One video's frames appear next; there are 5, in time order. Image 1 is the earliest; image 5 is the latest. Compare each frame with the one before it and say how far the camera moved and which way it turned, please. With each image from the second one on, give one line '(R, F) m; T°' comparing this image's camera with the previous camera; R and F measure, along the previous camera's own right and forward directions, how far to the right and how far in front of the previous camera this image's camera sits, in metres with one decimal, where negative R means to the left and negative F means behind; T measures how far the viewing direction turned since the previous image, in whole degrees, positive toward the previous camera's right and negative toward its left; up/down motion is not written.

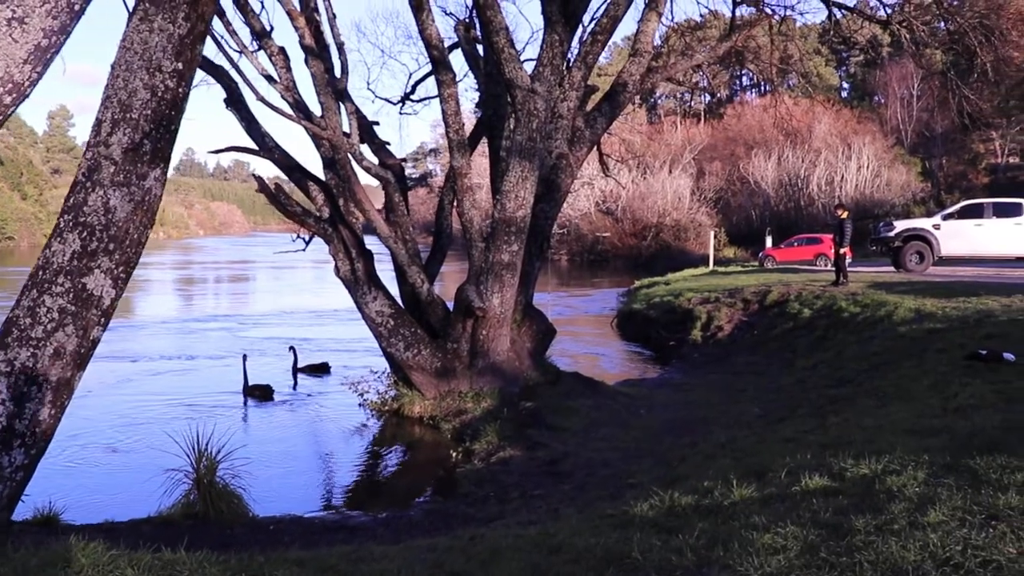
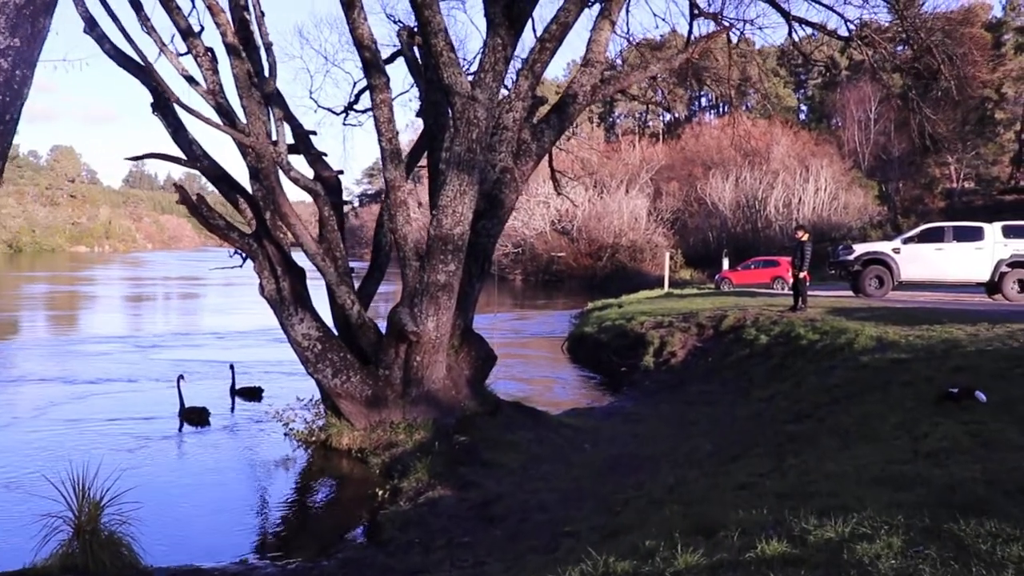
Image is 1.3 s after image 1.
(+0.2, +0.9) m; +2°
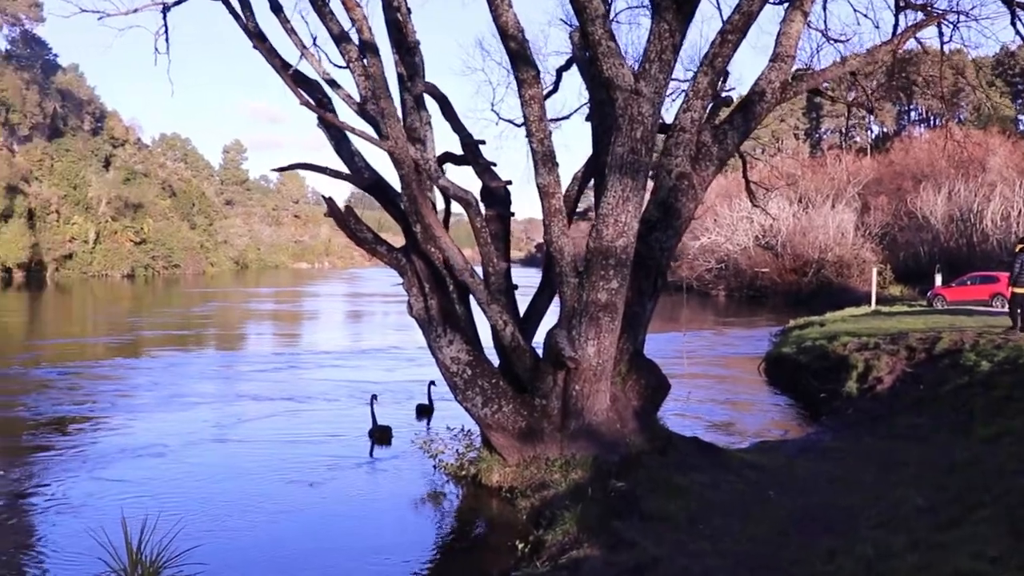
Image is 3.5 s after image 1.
(+0.3, +1.4) m; -10°
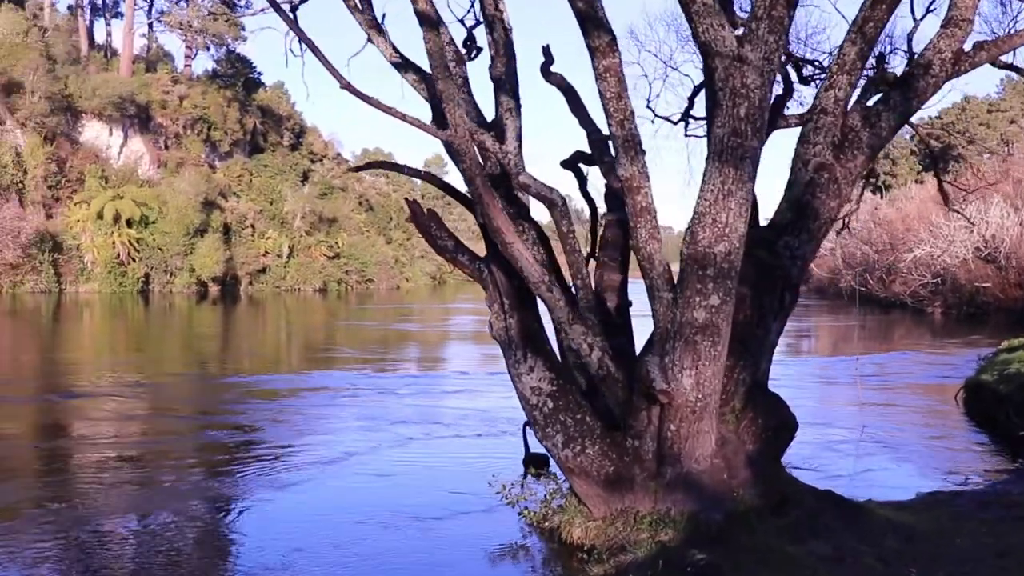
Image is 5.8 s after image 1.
(+1.0, +1.9) m; -11°
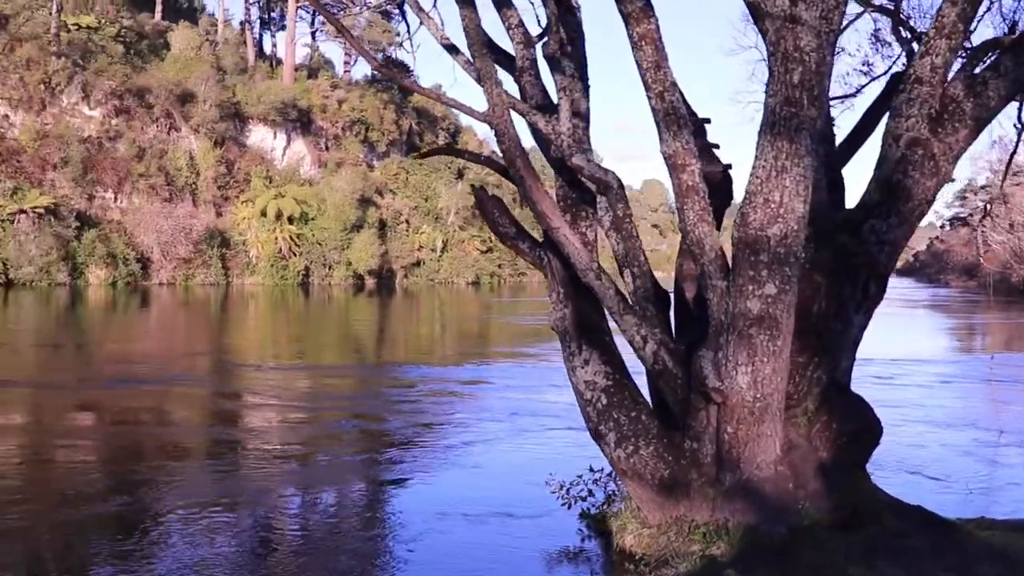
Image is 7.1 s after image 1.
(+0.9, +0.6) m; -9°
